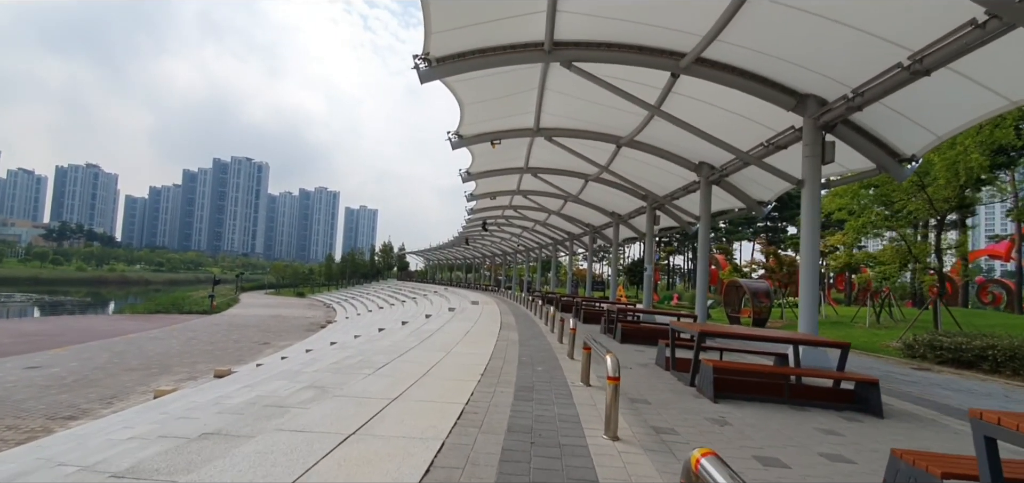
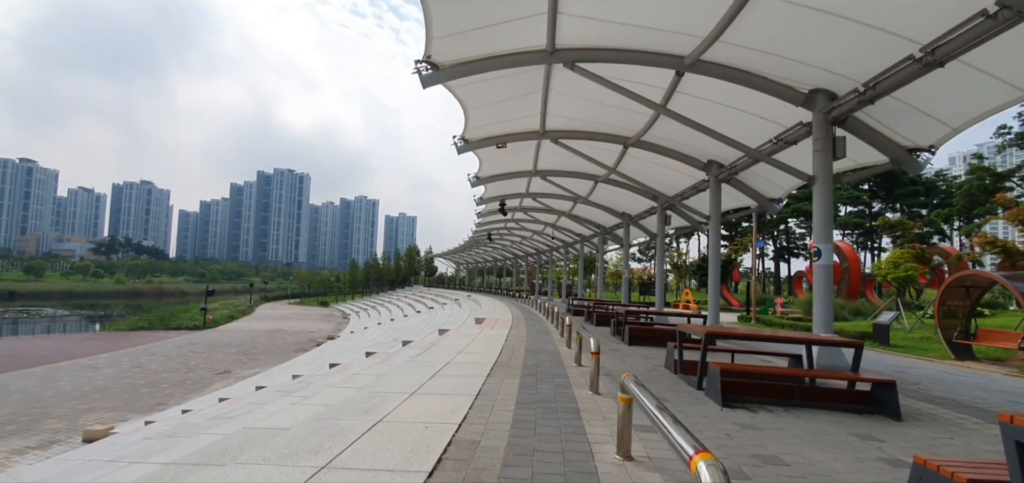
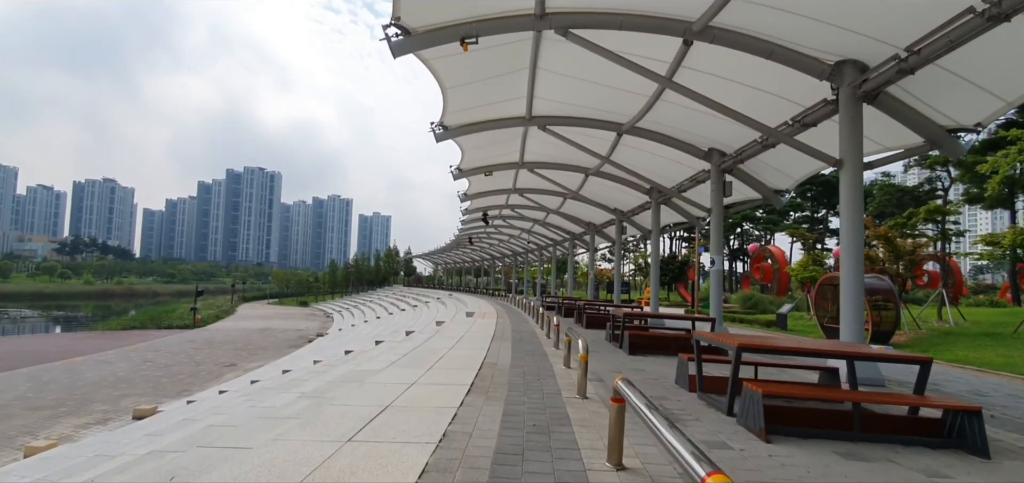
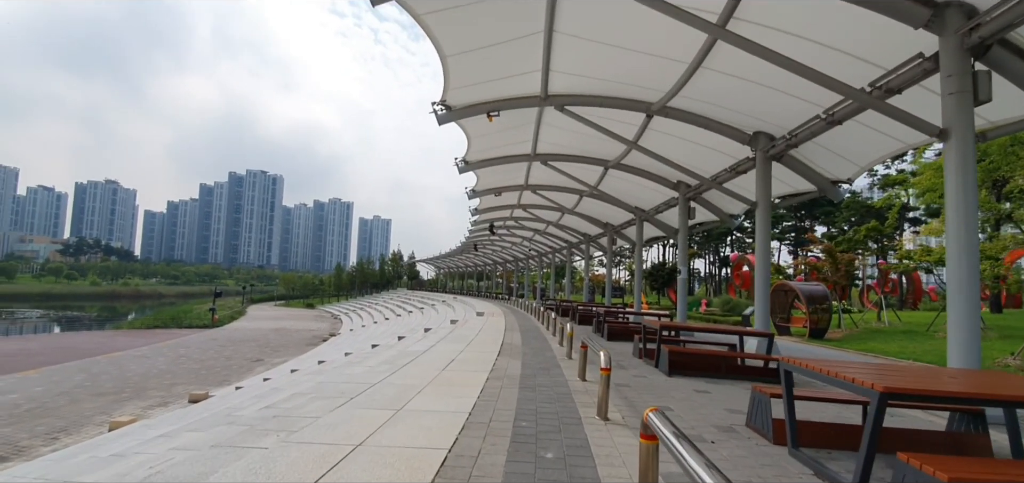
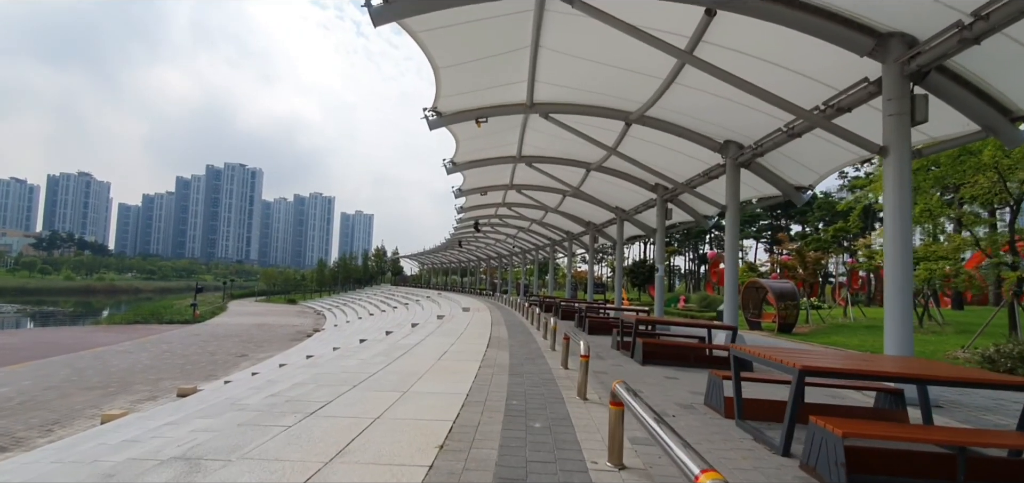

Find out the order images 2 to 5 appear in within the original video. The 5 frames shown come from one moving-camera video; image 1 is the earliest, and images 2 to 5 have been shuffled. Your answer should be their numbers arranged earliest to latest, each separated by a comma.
5, 4, 3, 2
